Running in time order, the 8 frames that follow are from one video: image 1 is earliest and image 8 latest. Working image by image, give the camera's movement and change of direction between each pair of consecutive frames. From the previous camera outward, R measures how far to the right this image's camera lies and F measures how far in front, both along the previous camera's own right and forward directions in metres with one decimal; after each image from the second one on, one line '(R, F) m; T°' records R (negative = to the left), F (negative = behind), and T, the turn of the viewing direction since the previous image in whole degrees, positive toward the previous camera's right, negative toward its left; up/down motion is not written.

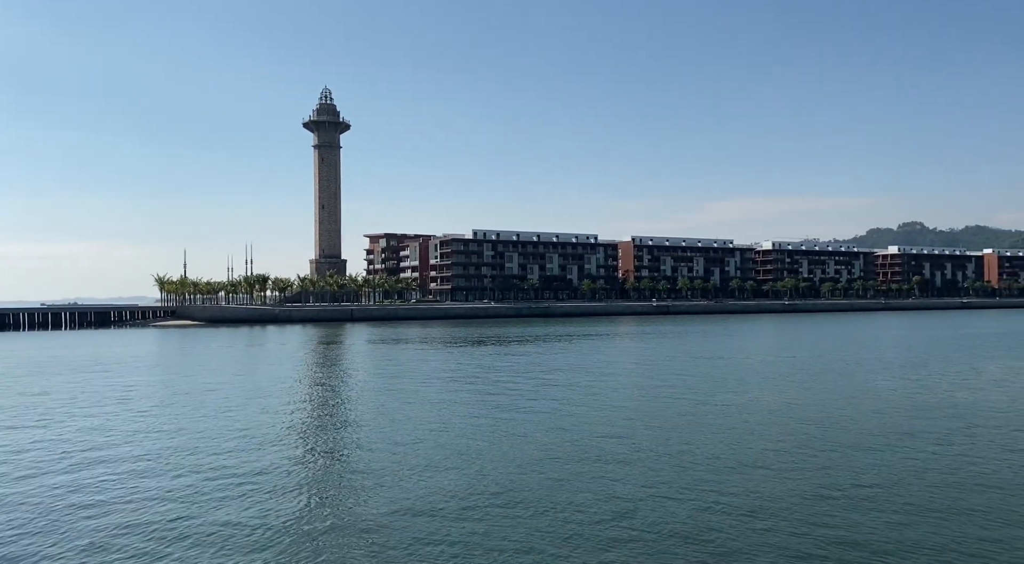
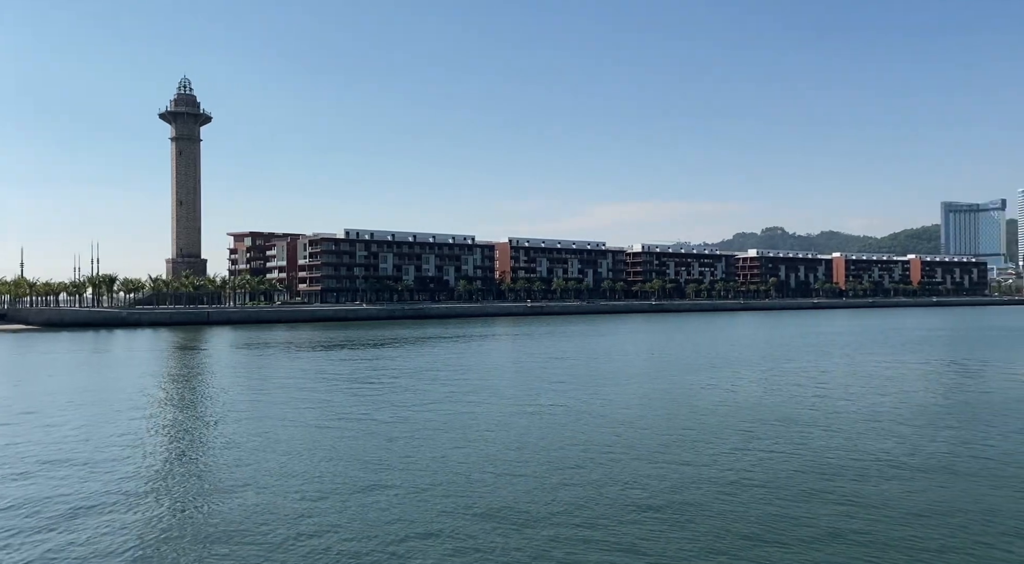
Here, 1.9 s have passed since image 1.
(-0.4, +1.7) m; +9°
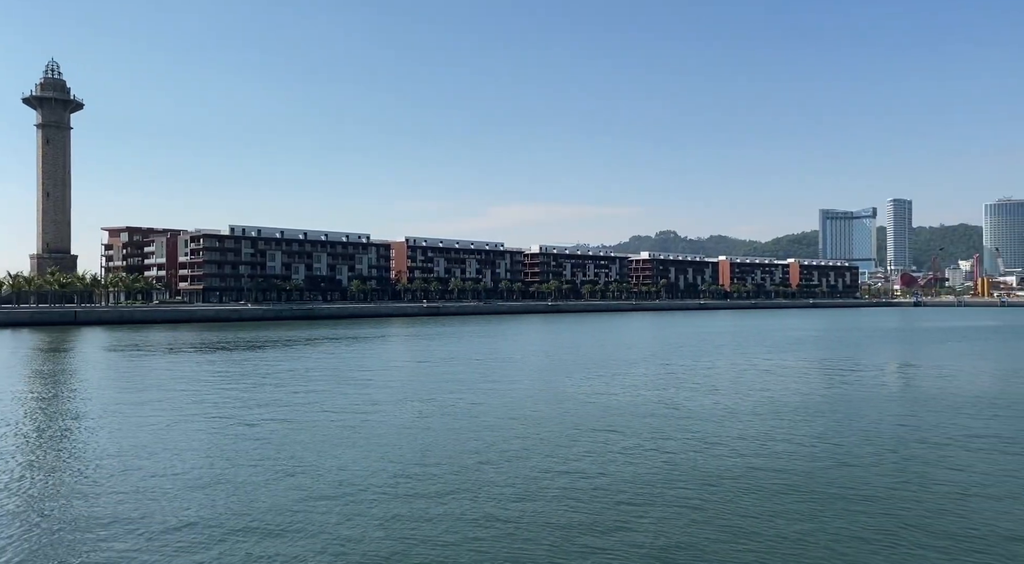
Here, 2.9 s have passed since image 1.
(-0.6, +1.3) m; +8°
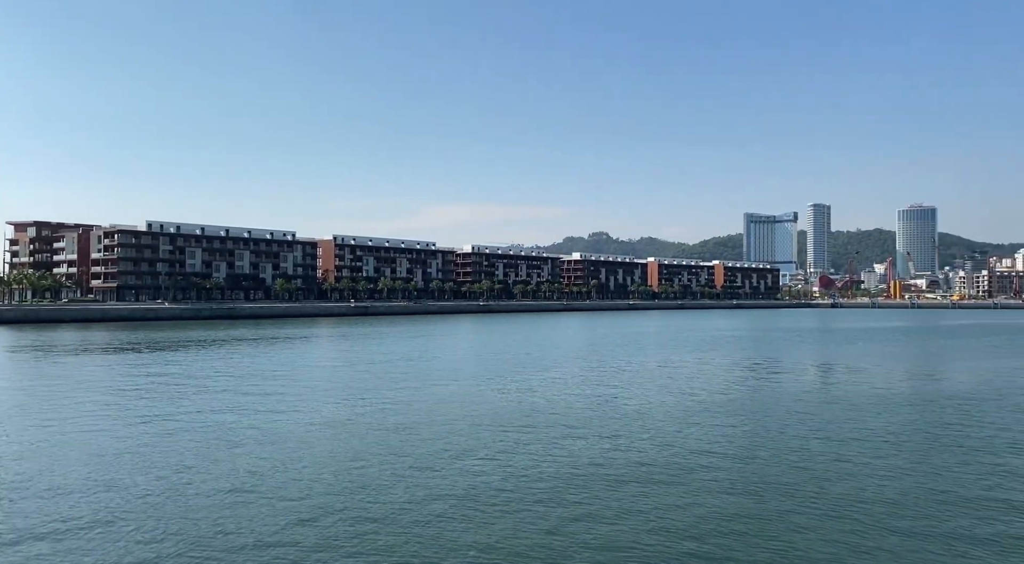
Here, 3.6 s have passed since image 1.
(-3.3, -8.3) m; -10°
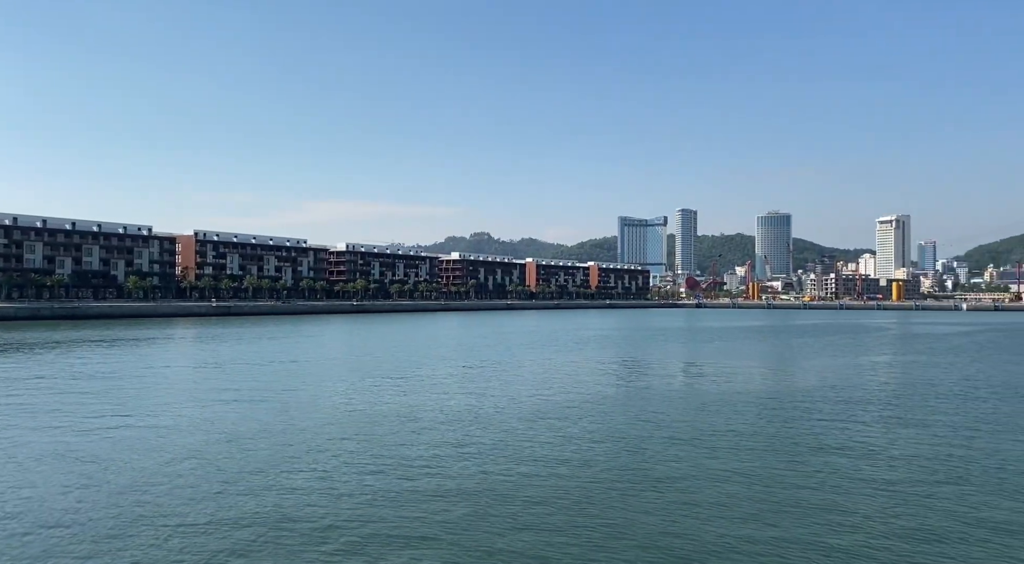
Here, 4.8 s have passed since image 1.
(+0.5, +0.3) m; +9°
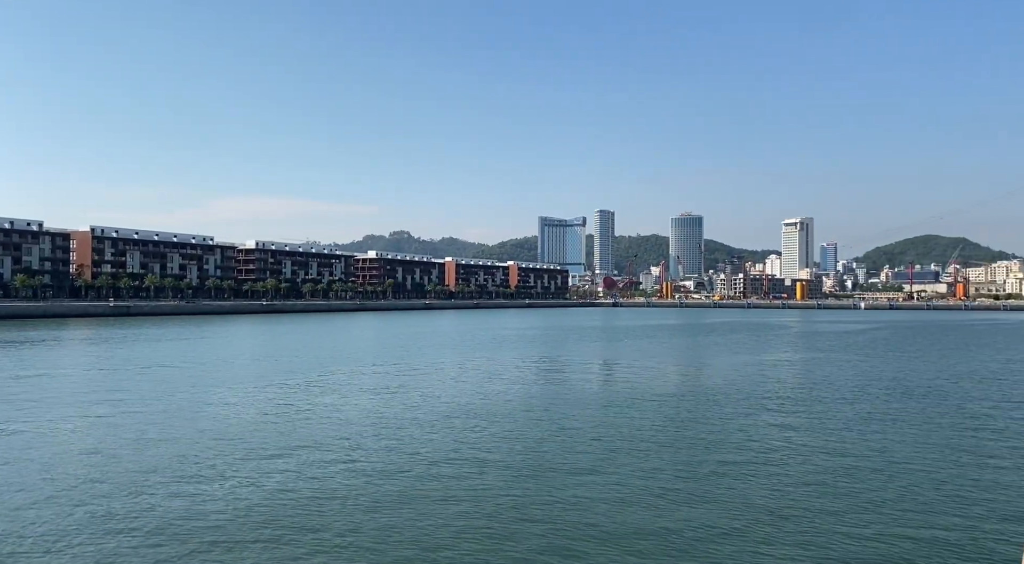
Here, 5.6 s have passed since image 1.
(+0.5, +0.3) m; +6°
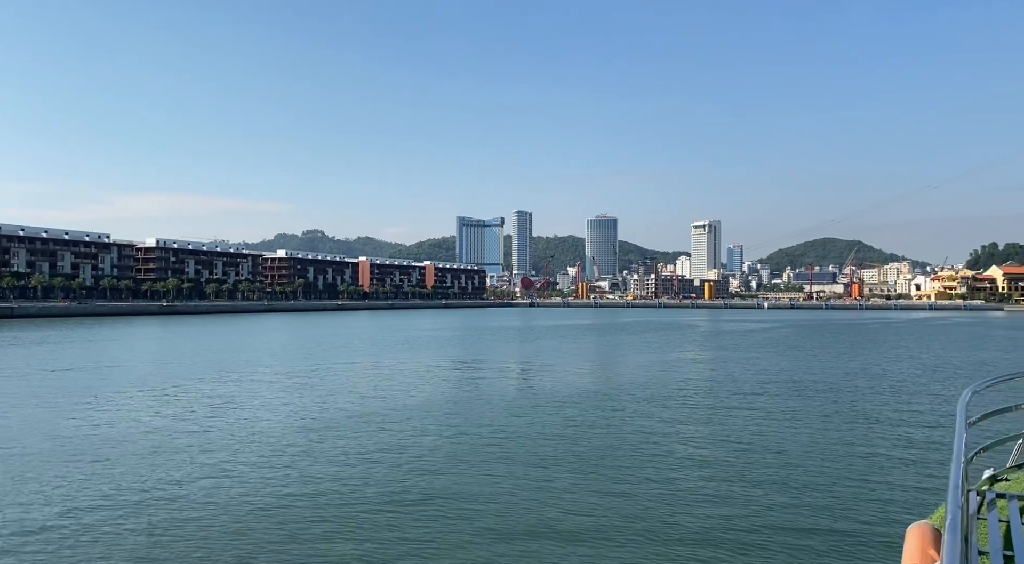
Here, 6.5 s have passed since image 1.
(+0.6, +0.4) m; +6°
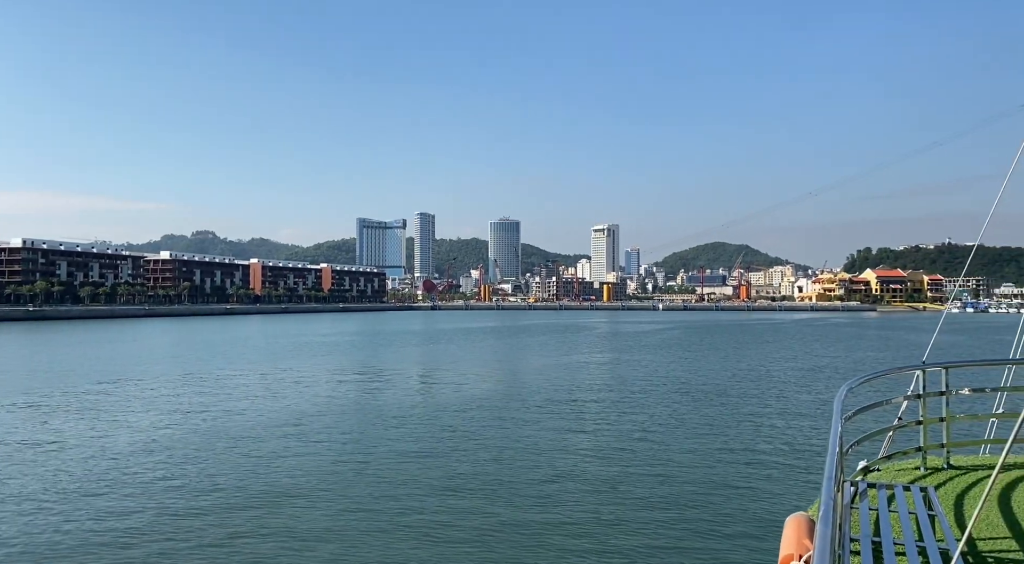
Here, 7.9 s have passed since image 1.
(+0.7, +0.8) m; +7°
